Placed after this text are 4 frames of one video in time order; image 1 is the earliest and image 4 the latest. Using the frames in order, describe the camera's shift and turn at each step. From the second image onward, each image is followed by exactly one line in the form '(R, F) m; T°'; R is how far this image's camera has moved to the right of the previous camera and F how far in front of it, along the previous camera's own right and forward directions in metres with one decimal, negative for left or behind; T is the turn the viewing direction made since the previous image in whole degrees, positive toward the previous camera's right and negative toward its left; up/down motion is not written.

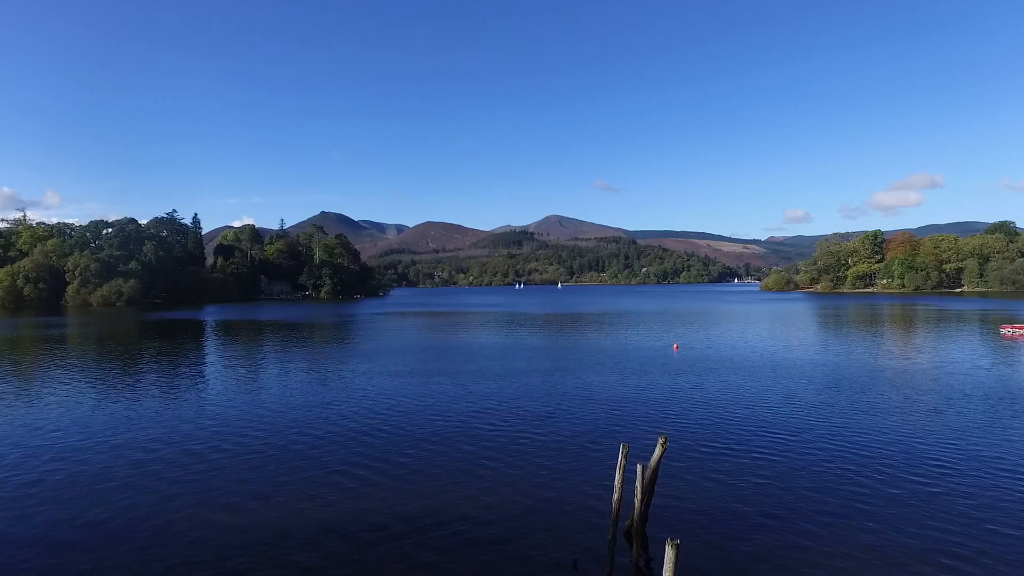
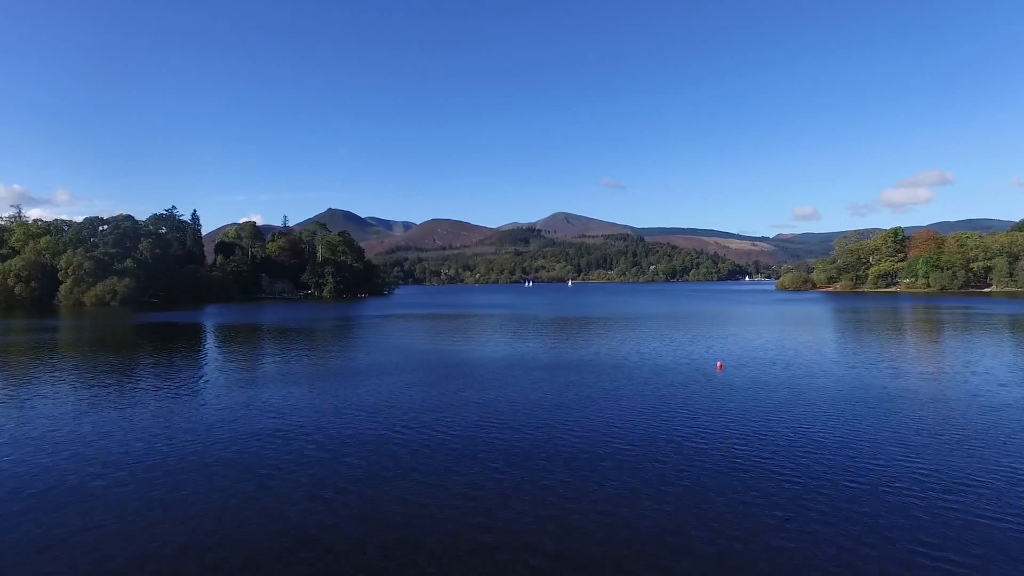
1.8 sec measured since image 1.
(-0.2, +2.5) m; -1°
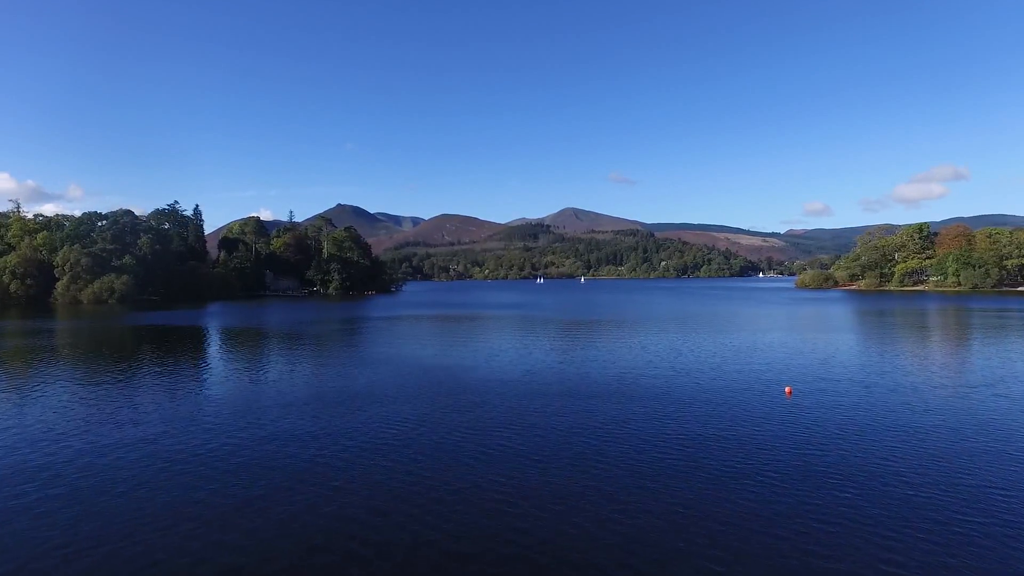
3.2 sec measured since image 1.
(-0.3, +2.5) m; -1°
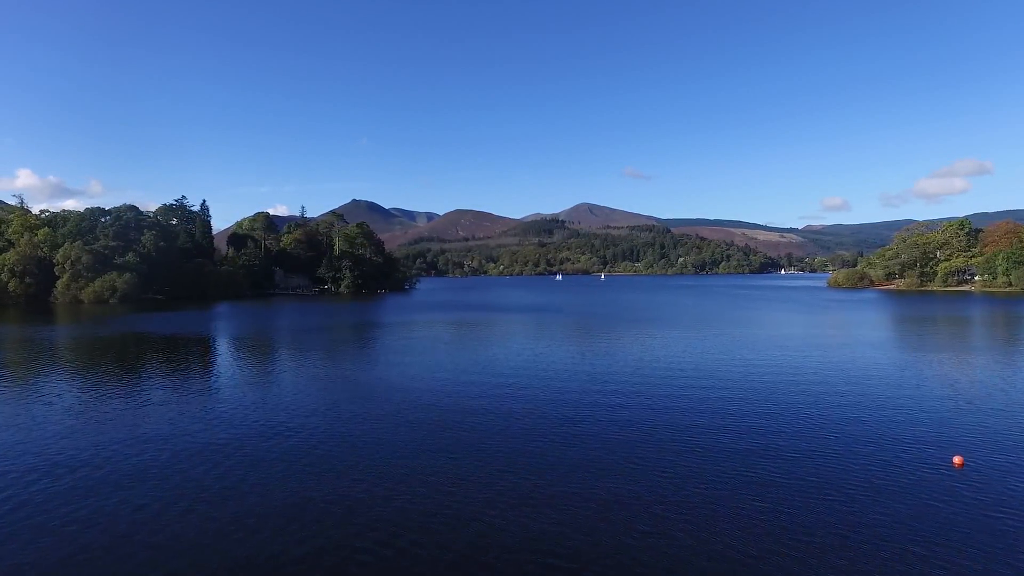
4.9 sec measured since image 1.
(-0.6, +3.3) m; -1°
